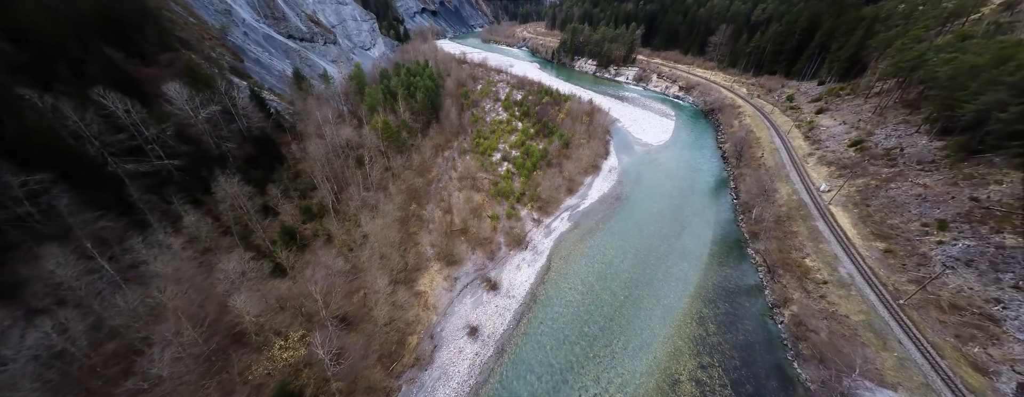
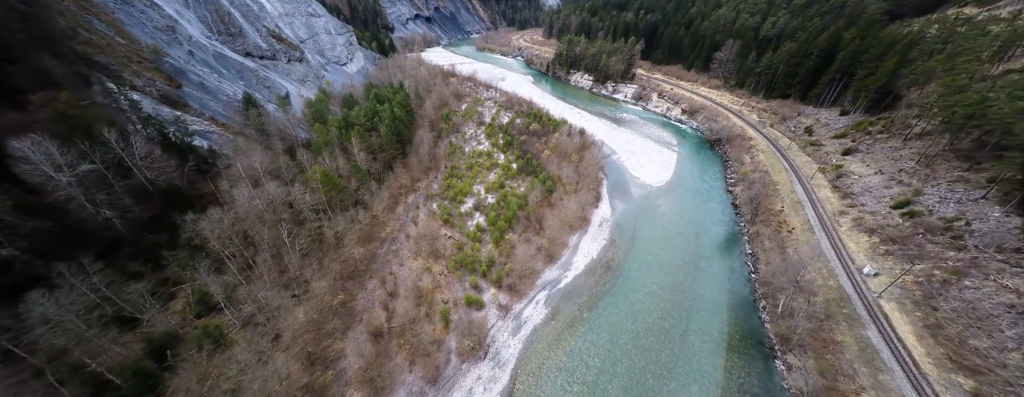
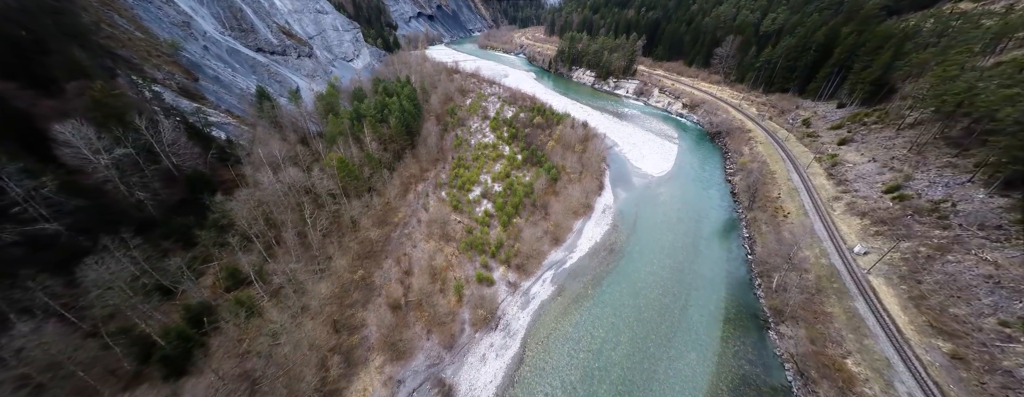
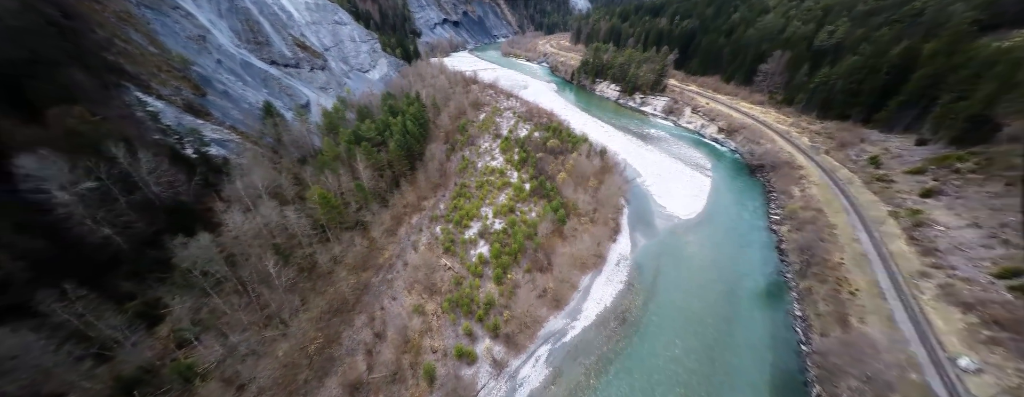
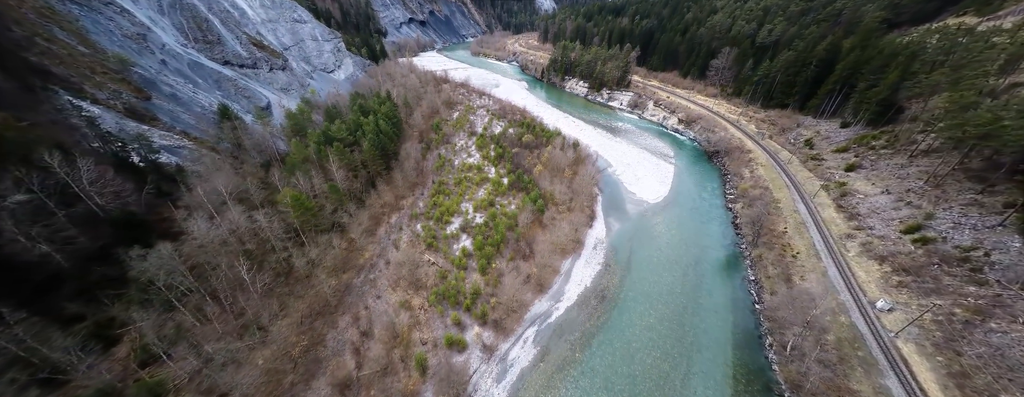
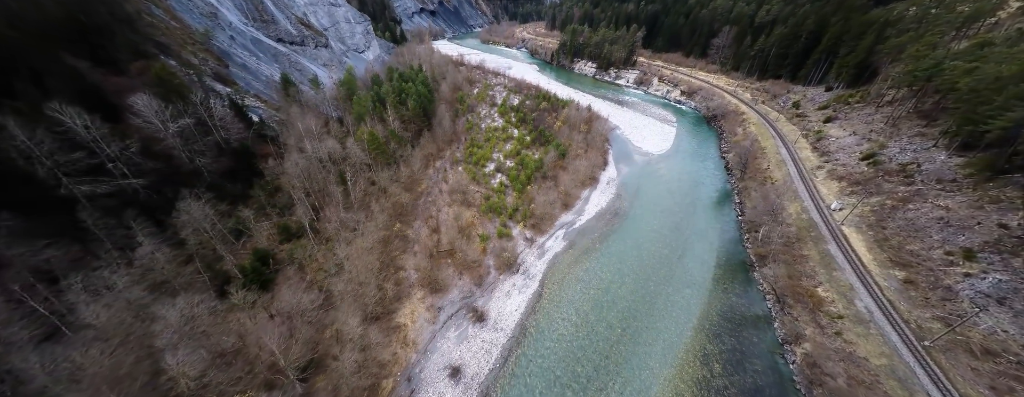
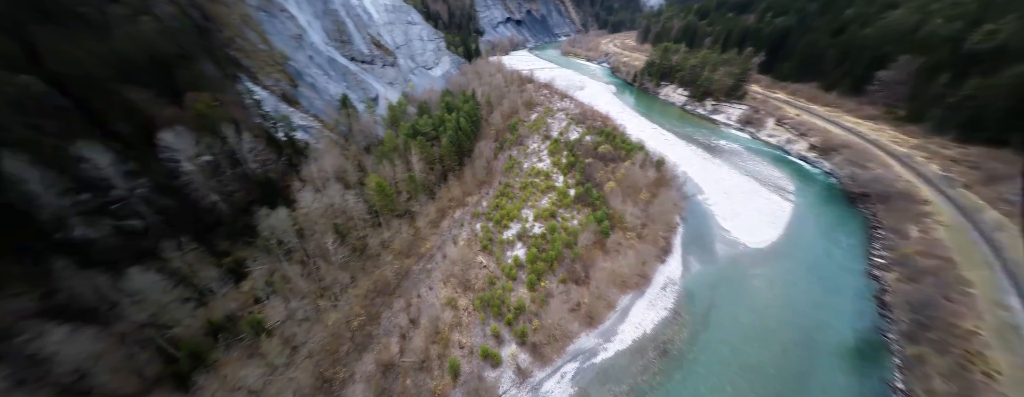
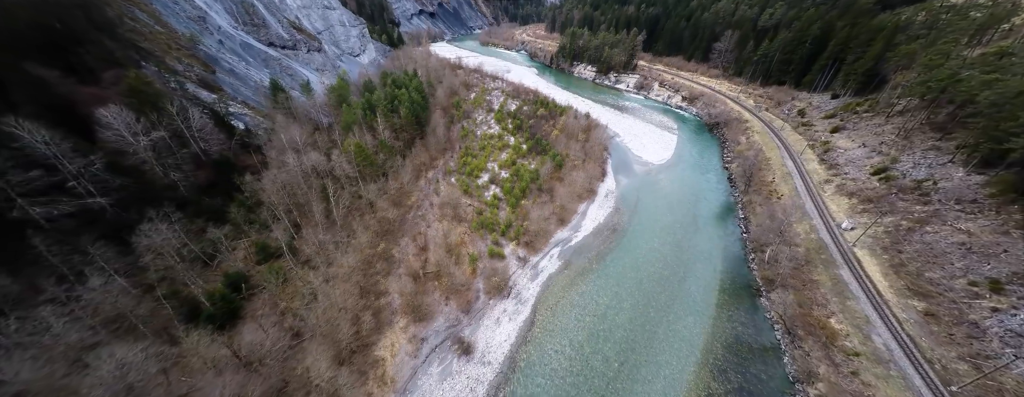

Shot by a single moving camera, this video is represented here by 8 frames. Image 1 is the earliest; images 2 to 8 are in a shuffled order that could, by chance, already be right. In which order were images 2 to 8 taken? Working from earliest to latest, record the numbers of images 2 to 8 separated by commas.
6, 8, 3, 2, 5, 4, 7
